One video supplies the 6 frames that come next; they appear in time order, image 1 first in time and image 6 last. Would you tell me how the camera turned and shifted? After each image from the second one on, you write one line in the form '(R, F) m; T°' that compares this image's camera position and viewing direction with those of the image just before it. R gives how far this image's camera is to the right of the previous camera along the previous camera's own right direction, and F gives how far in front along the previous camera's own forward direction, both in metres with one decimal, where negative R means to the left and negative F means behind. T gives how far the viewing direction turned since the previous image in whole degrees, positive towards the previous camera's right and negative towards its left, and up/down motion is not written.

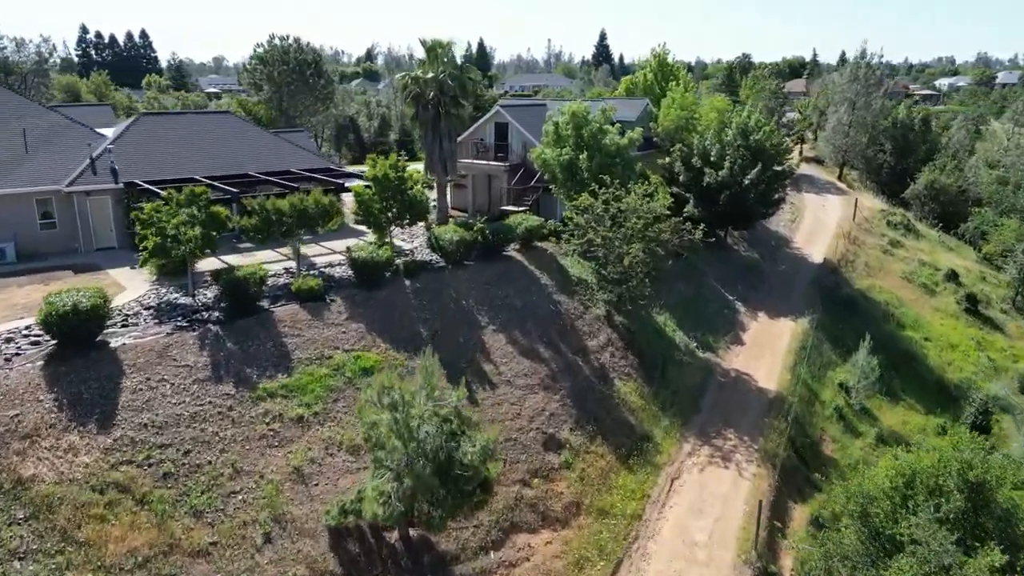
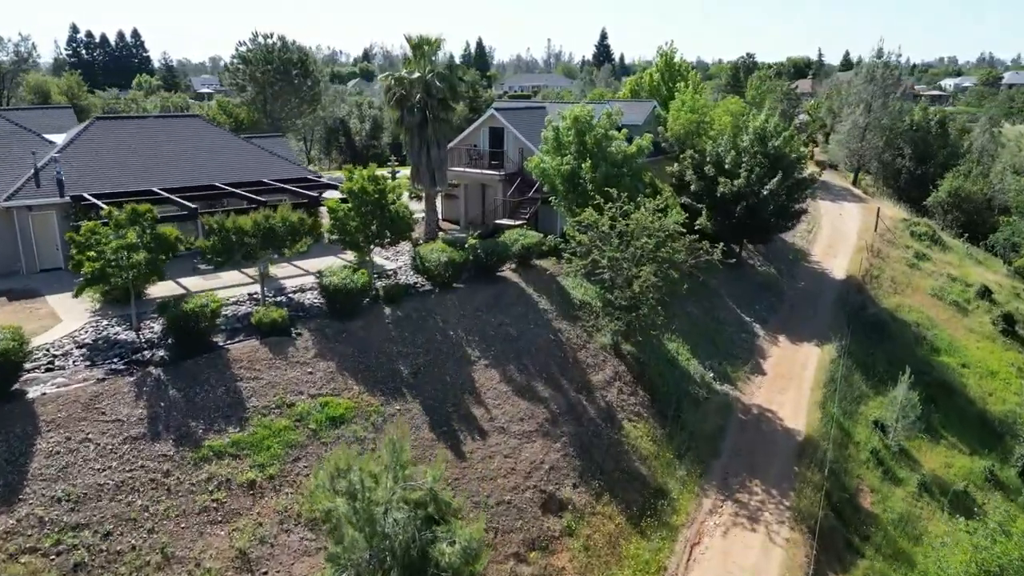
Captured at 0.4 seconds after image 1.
(+0.2, +2.7) m; 0°
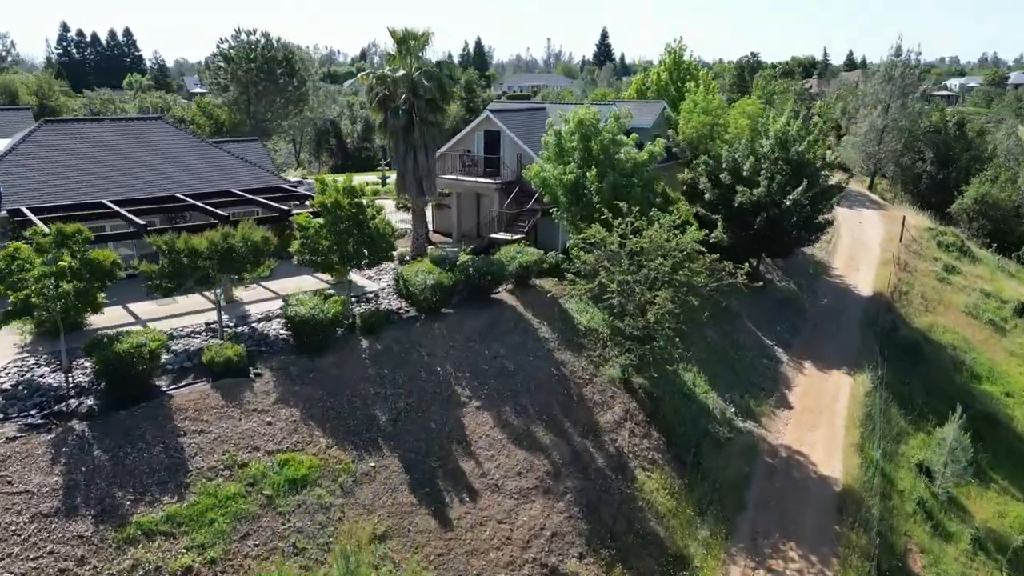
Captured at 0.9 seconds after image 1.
(+0.1, +2.6) m; 0°
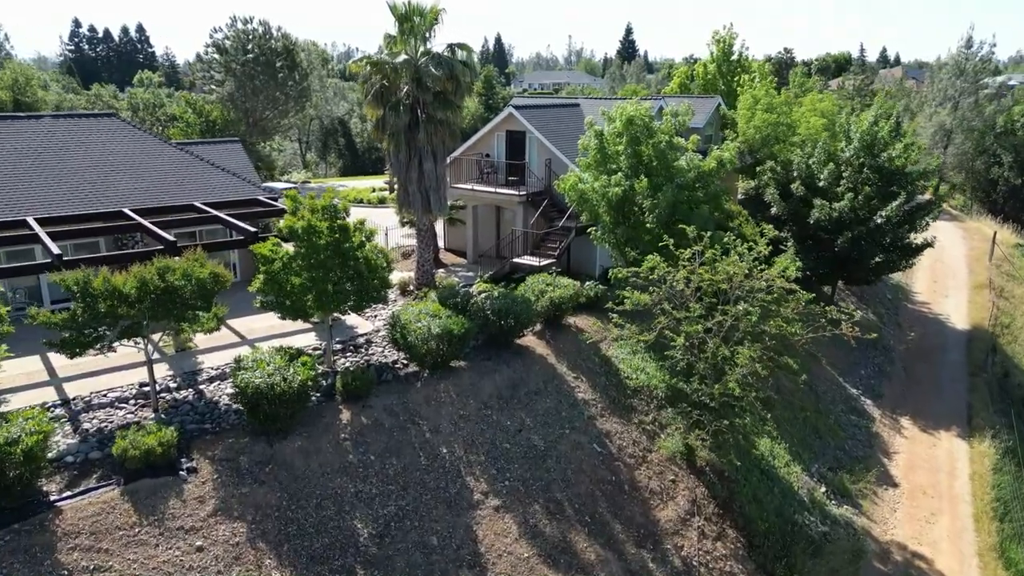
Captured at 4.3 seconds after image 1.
(-0.3, +4.5) m; -1°
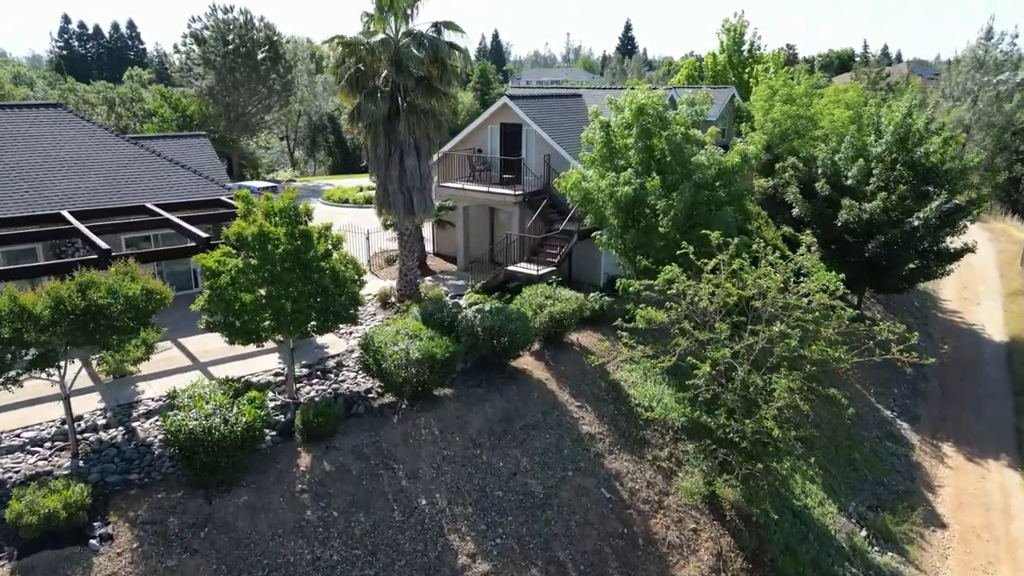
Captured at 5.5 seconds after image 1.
(+0.1, +2.2) m; 0°
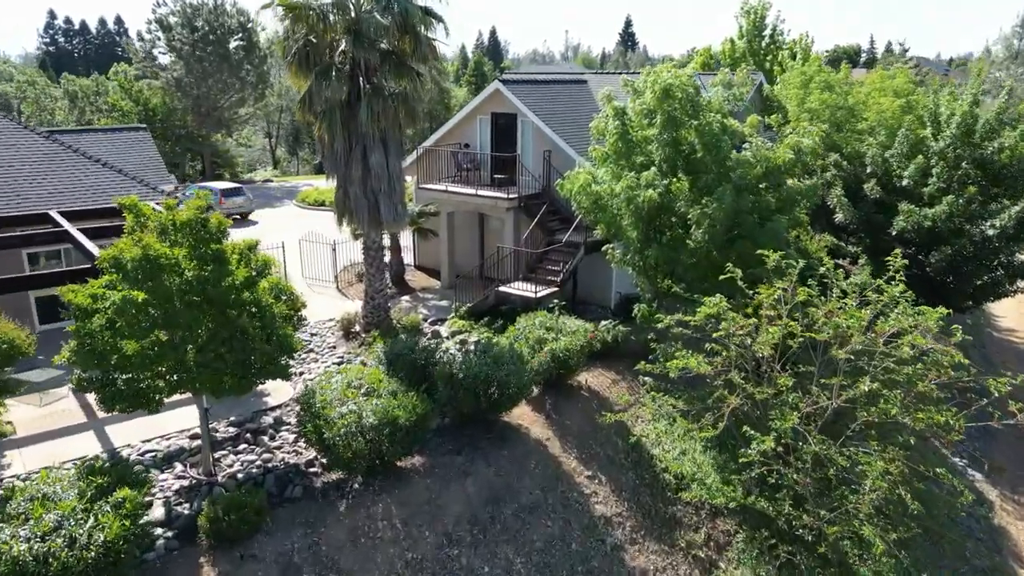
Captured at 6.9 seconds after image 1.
(+0.1, +3.2) m; 0°
